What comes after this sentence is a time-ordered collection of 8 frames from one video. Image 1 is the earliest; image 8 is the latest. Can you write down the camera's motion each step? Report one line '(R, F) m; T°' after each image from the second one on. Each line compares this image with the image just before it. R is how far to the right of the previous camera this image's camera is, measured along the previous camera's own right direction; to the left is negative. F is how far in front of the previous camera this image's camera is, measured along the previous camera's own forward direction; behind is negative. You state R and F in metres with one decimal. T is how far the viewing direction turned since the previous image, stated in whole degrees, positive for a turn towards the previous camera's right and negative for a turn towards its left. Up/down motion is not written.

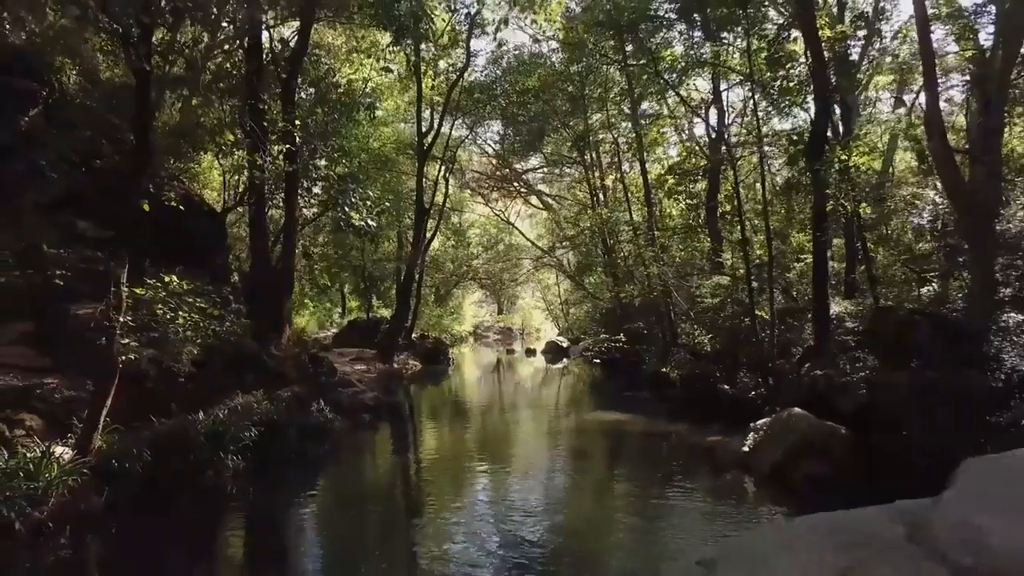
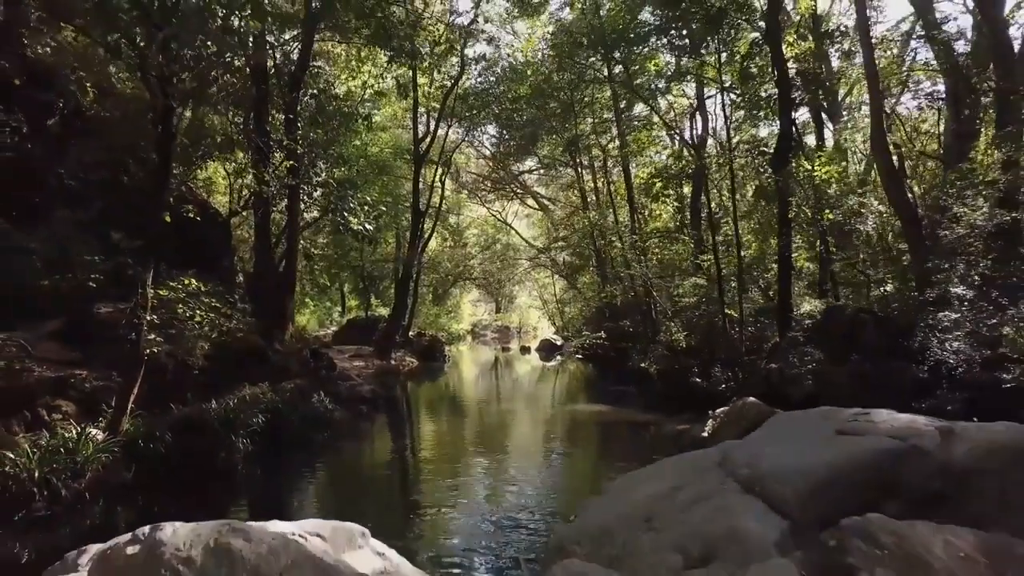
(+0.3, -1.0) m; 0°
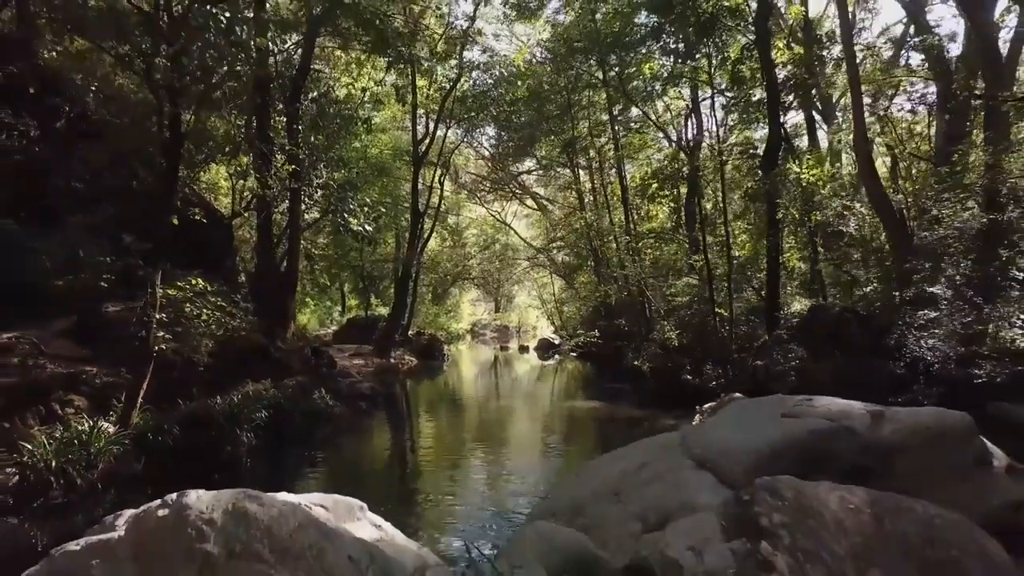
(+0.1, -0.4) m; 0°
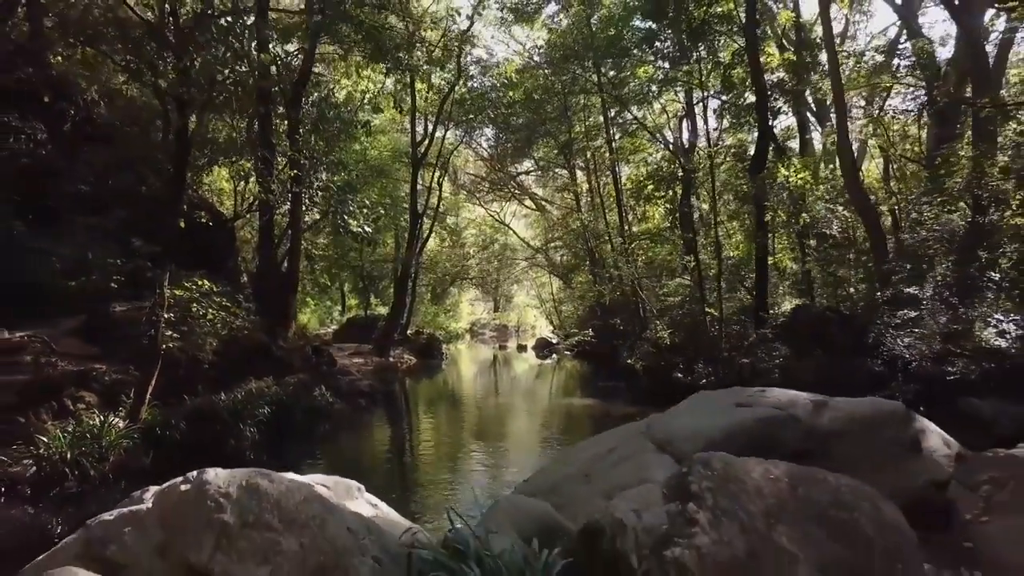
(+0.1, -0.4) m; 0°
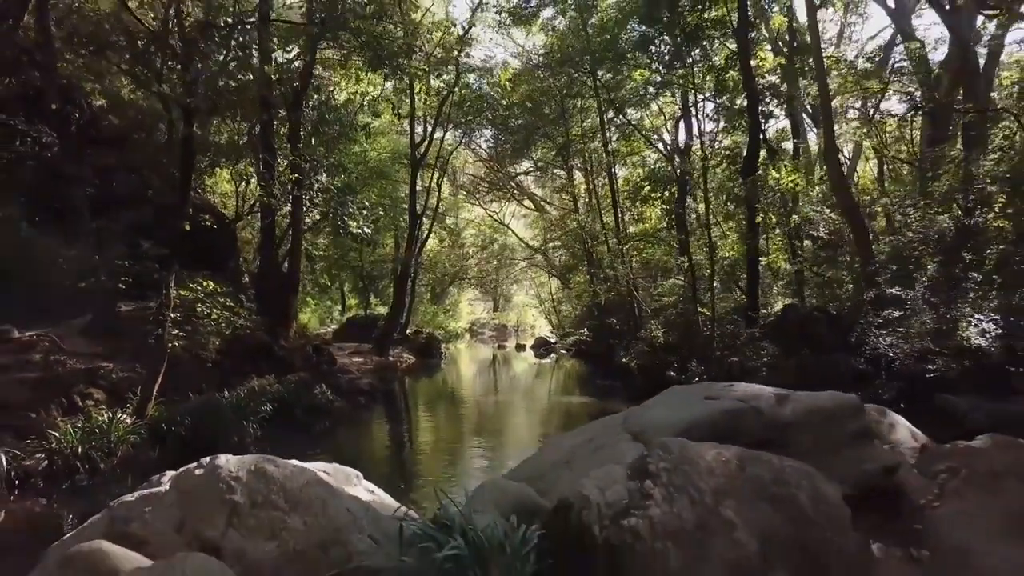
(+0.1, -0.3) m; 0°
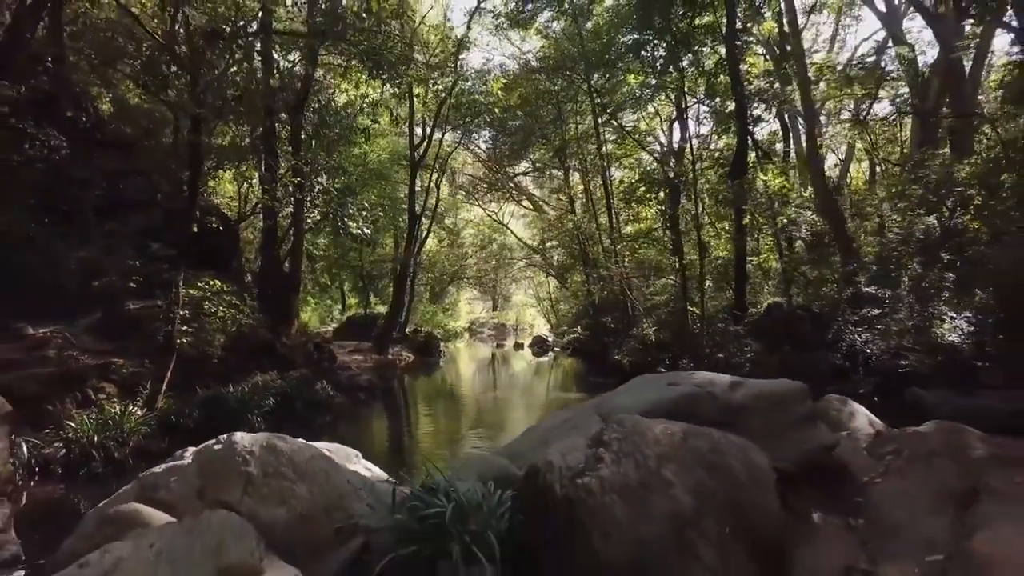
(+0.1, -0.4) m; 0°
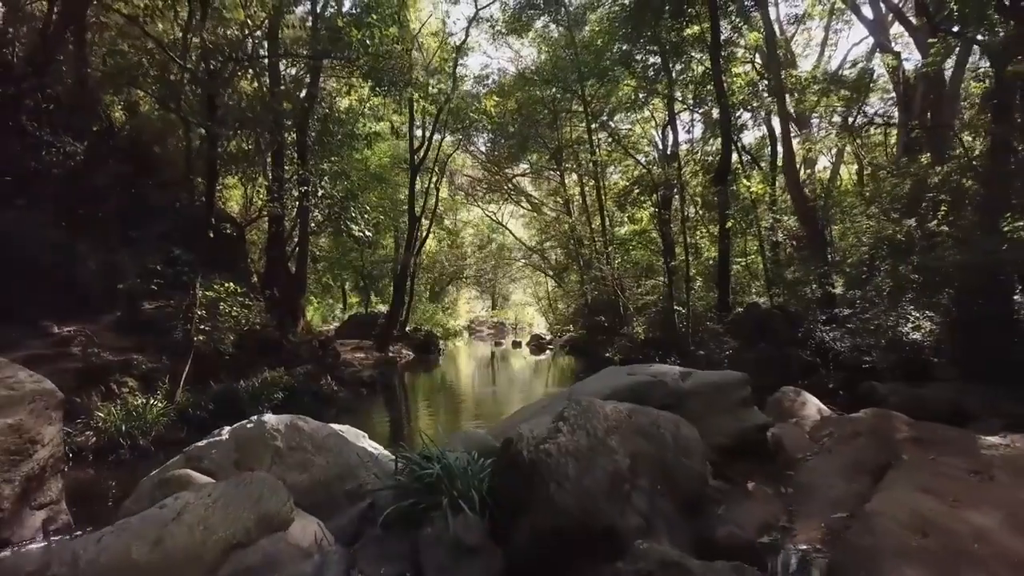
(+0.1, -0.8) m; 0°
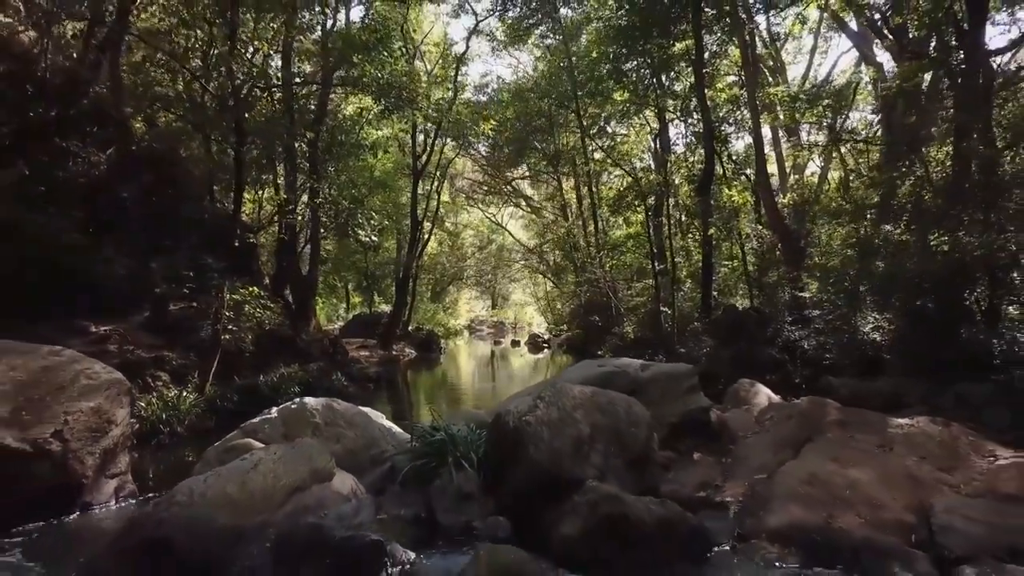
(+0.1, -1.1) m; 0°
